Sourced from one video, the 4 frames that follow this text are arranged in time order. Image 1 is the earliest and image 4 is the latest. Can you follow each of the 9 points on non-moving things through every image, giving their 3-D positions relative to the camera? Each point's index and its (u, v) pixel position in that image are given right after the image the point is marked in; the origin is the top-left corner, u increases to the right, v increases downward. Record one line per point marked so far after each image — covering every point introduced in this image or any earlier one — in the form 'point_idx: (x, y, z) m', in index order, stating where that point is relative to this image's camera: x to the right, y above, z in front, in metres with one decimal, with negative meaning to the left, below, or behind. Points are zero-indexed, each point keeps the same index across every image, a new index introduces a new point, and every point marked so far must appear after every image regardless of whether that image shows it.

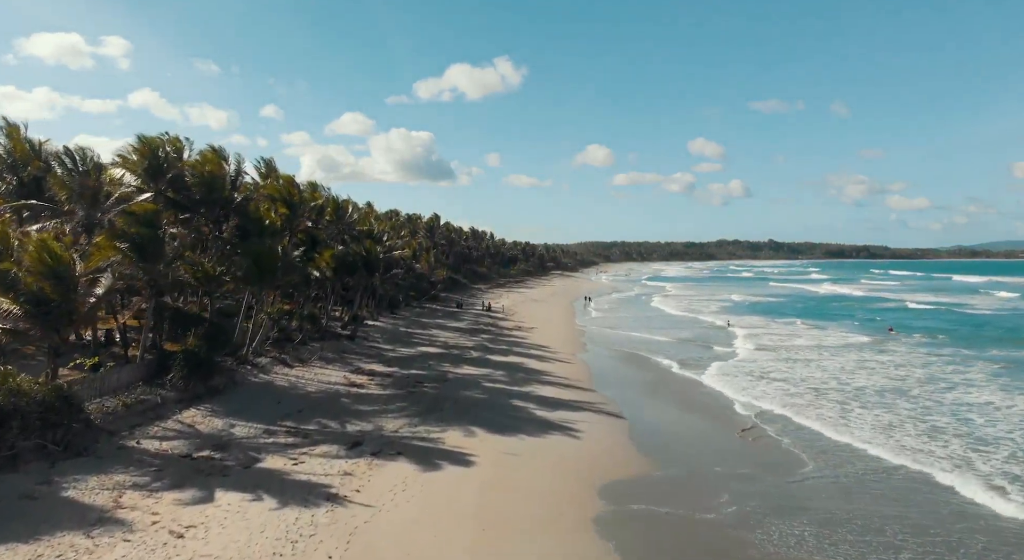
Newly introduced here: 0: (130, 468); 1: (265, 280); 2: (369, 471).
0: (-6.7, -3.3, +11.2) m
1: (-7.2, -0.1, +18.7) m
2: (-2.5, -3.4, +11.4) m
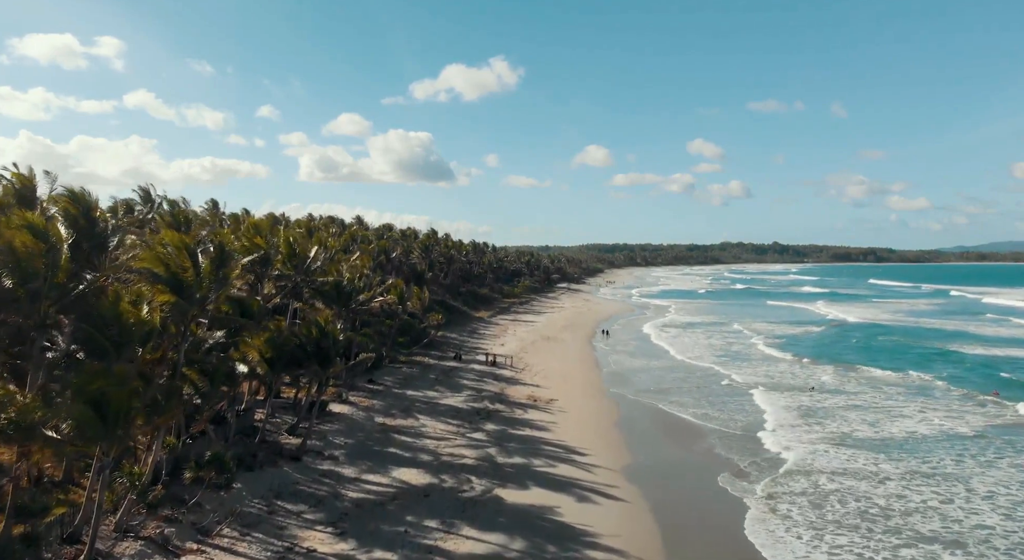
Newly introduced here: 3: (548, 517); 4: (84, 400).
0: (-6.1, -5.8, +3.5) m
1: (-6.7, -2.6, +11.0) m
2: (-2.0, -5.9, +3.7) m
3: (+0.8, -5.5, +15.0) m
4: (-7.0, -1.9, +10.6) m
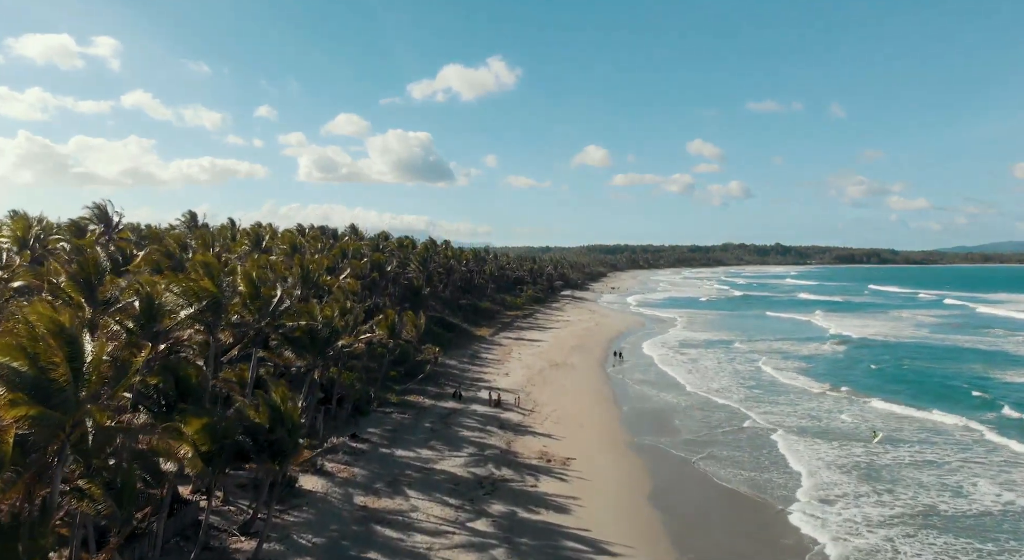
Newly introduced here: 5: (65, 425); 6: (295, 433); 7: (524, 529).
0: (-5.8, -7.1, -0.6) m
1: (-6.4, -3.9, +6.9) m
2: (-1.7, -7.2, -0.4) m
3: (+1.1, -6.9, +10.9) m
4: (-6.6, -3.2, +6.5) m
5: (-6.3, -2.0, +9.5) m
6: (-4.6, -3.1, +13.9) m
7: (+0.3, -6.5, +17.0) m
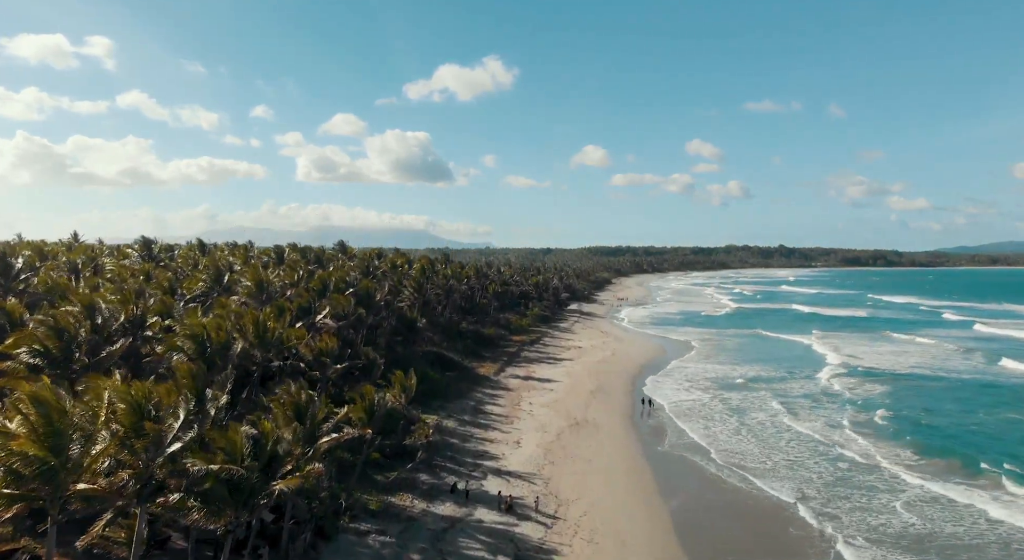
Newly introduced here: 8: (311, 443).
0: (-5.2, -9.5, -7.6) m
1: (-5.7, -6.2, -0.1) m
2: (-1.0, -9.5, -7.4) m
3: (+1.8, -9.2, +4.0) m
4: (-6.0, -5.6, -0.5) m
5: (-5.7, -4.3, +2.5) m
6: (-4.0, -5.4, +6.9) m
7: (+0.9, -8.8, +10.0) m
8: (-5.3, -4.4, +17.3) m
